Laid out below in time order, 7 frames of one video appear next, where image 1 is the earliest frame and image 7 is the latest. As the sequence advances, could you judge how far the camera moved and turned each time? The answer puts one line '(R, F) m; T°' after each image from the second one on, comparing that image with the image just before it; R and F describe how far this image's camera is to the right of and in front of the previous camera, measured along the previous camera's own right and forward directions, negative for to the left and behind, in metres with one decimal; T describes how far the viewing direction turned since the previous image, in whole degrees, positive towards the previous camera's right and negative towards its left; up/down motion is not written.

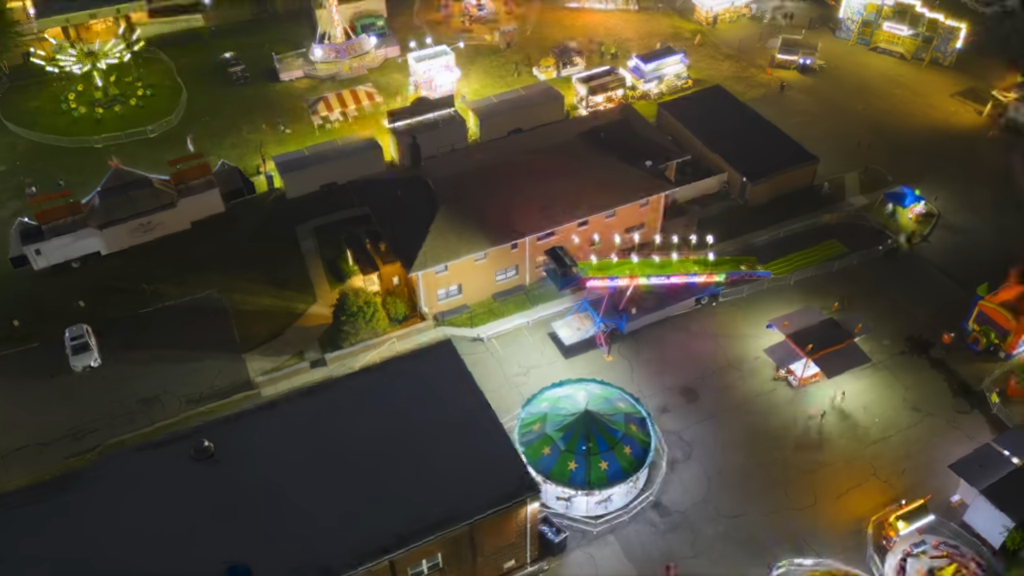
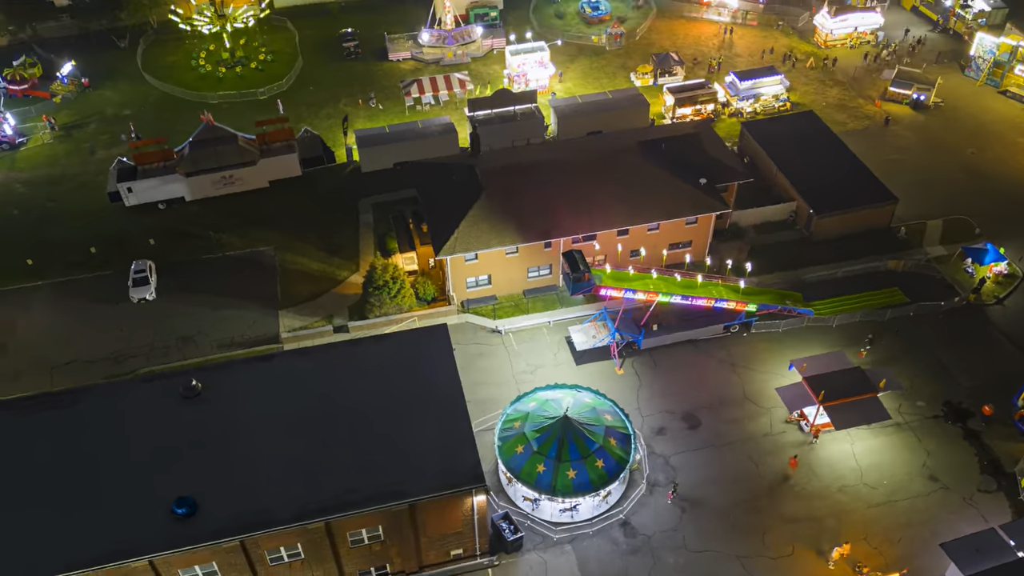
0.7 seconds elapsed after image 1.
(+5.7, +0.3) m; -10°
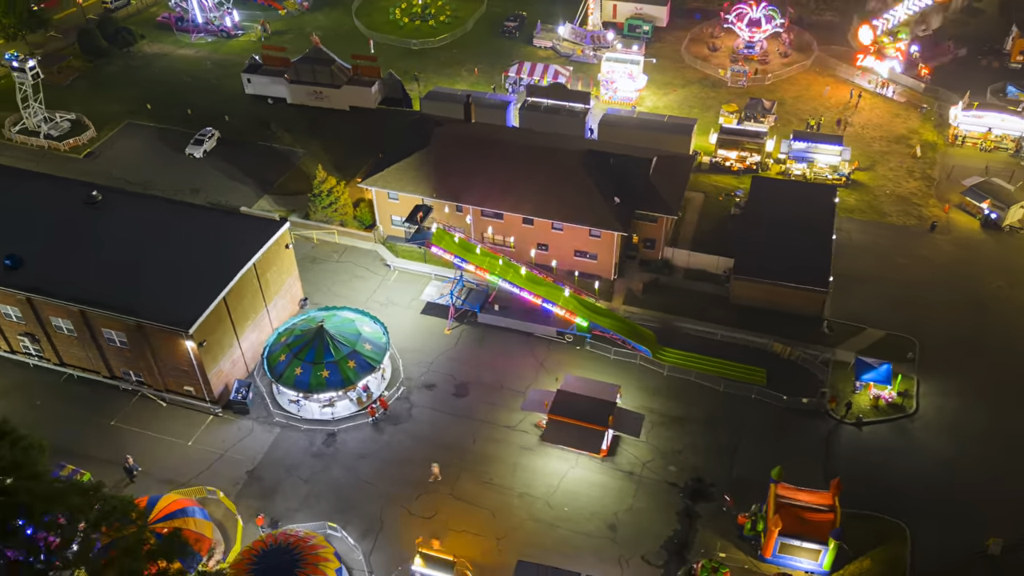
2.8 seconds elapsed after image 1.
(+23.2, +1.5) m; -23°
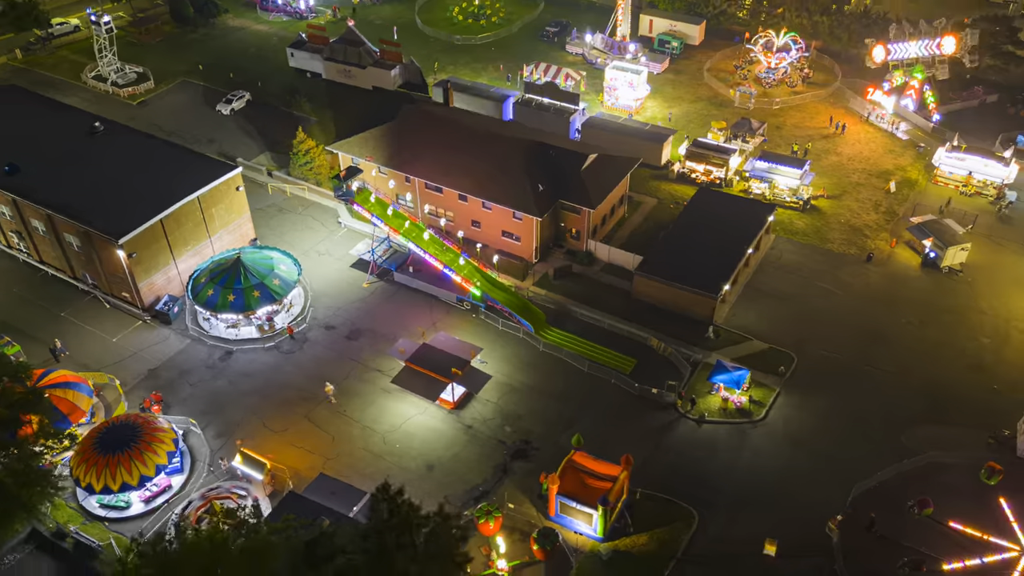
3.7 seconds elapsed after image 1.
(+12.2, -2.2) m; -10°
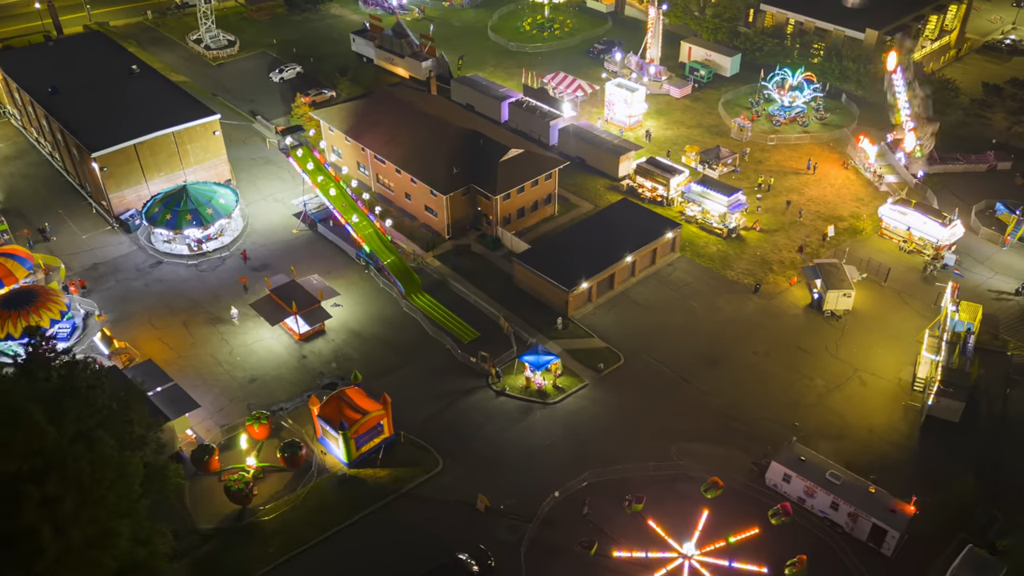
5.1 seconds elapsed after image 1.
(+17.3, -1.7) m; -13°
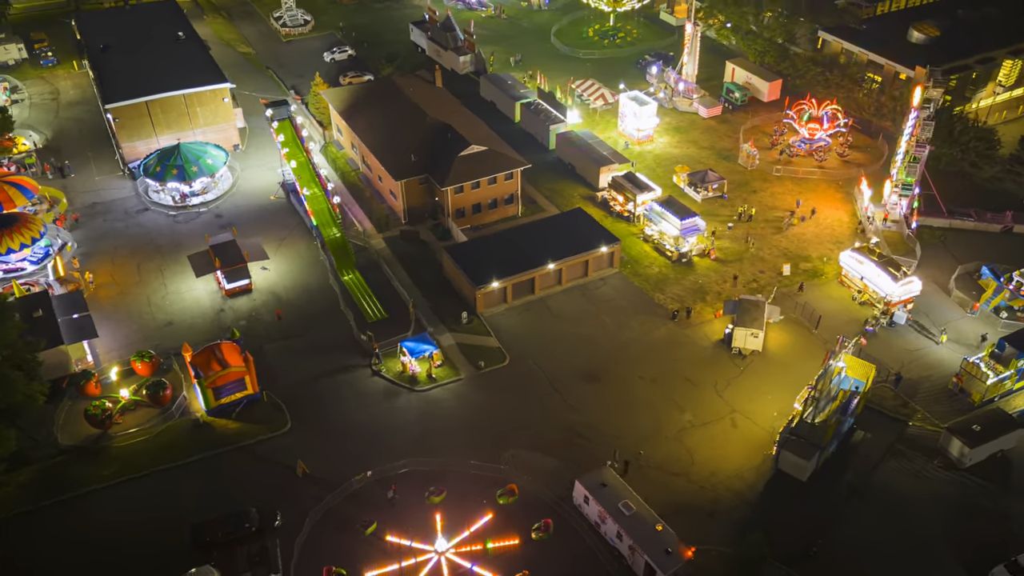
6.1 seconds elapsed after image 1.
(+13.1, +0.6) m; -11°
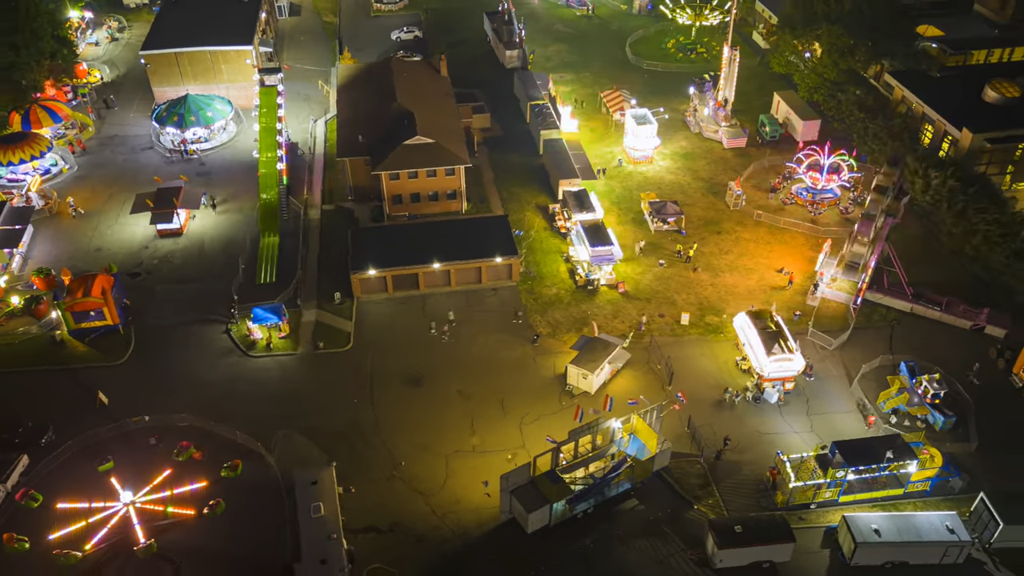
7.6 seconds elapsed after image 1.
(+17.6, +2.8) m; -14°
